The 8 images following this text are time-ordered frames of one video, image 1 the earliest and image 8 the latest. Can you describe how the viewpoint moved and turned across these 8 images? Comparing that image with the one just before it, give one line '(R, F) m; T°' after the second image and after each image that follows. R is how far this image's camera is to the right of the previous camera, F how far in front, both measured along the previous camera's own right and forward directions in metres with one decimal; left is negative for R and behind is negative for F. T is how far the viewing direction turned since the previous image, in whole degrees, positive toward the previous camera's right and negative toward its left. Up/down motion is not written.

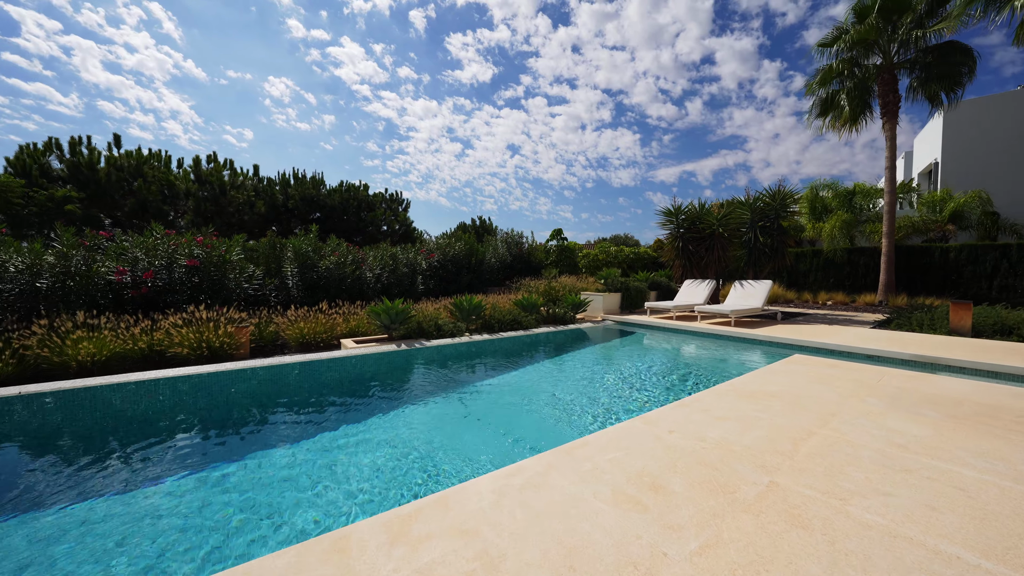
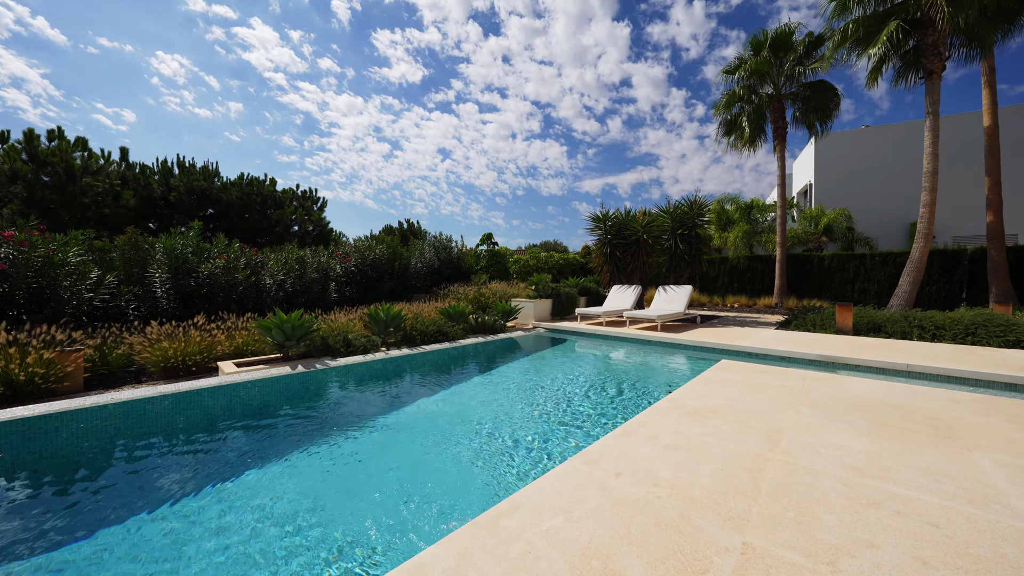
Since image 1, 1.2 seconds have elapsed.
(+0.1, +0.5) m; +11°
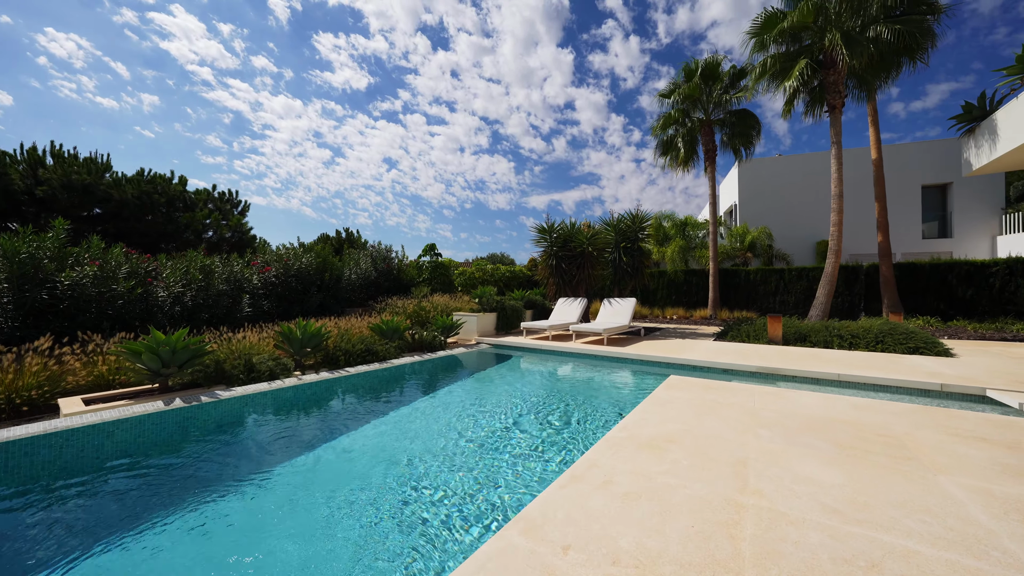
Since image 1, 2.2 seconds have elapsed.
(+0.1, +0.5) m; +8°
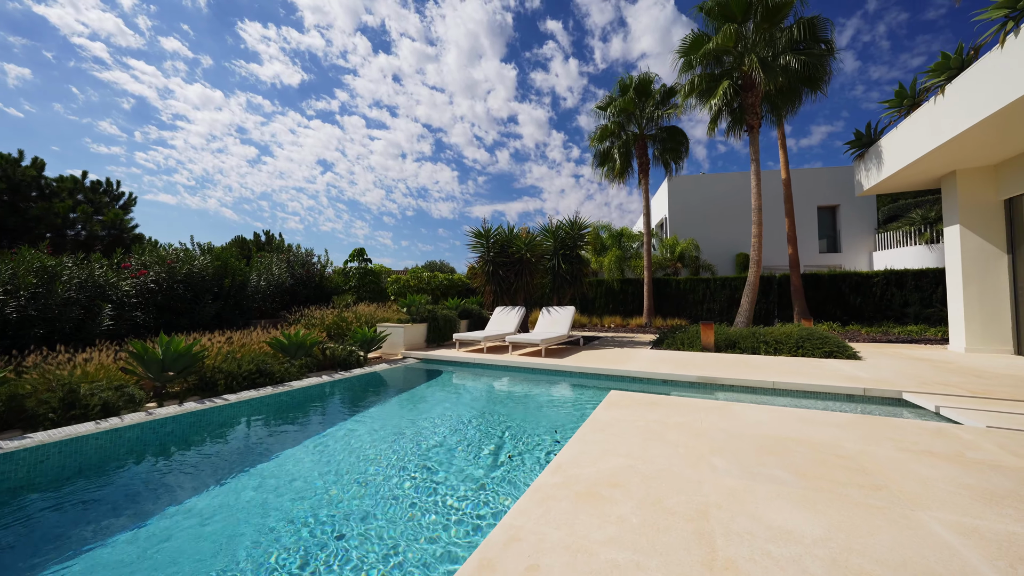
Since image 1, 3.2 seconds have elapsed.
(+0.2, +0.6) m; +9°
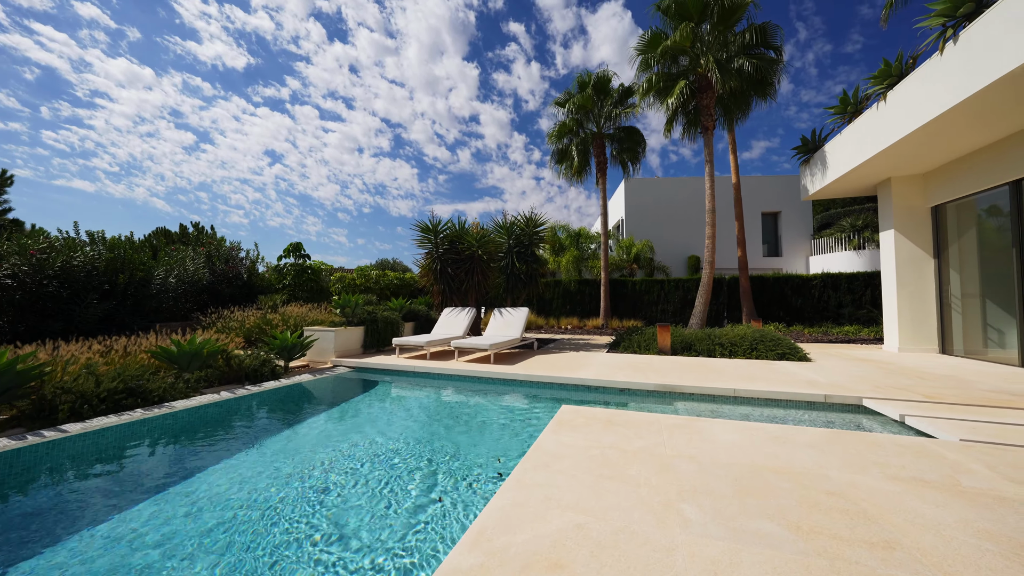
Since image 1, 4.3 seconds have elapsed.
(+0.2, +0.6) m; +6°
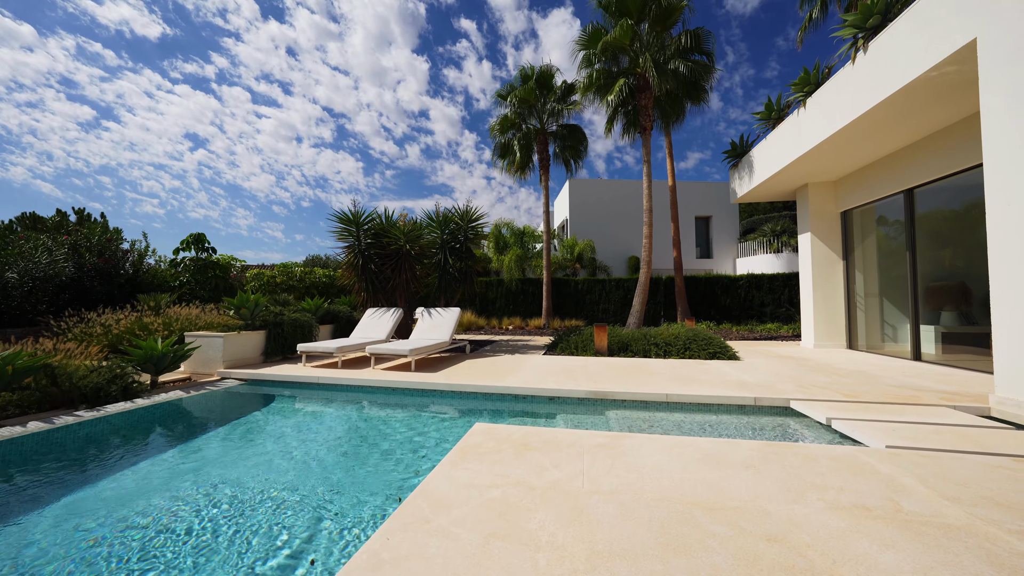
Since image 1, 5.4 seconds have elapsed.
(+0.4, +0.6) m; +8°
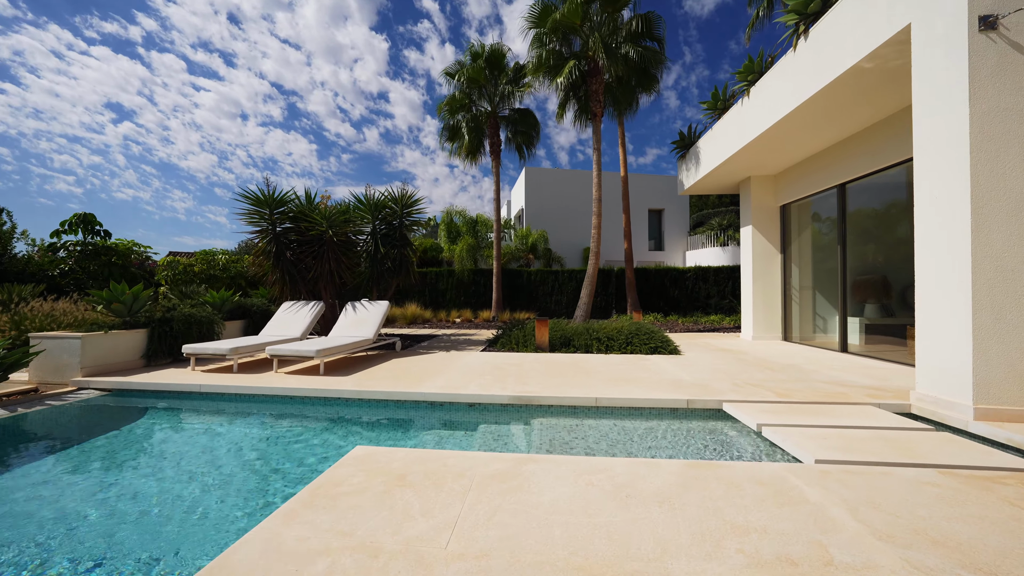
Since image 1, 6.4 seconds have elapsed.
(+0.5, +0.5) m; +6°
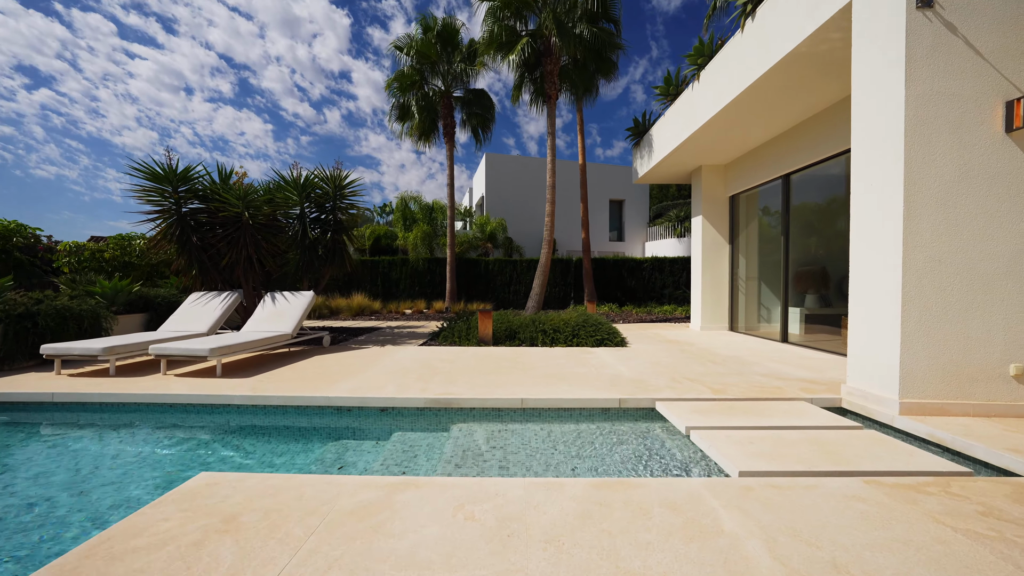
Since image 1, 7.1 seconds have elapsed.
(+0.5, +0.4) m; +5°
